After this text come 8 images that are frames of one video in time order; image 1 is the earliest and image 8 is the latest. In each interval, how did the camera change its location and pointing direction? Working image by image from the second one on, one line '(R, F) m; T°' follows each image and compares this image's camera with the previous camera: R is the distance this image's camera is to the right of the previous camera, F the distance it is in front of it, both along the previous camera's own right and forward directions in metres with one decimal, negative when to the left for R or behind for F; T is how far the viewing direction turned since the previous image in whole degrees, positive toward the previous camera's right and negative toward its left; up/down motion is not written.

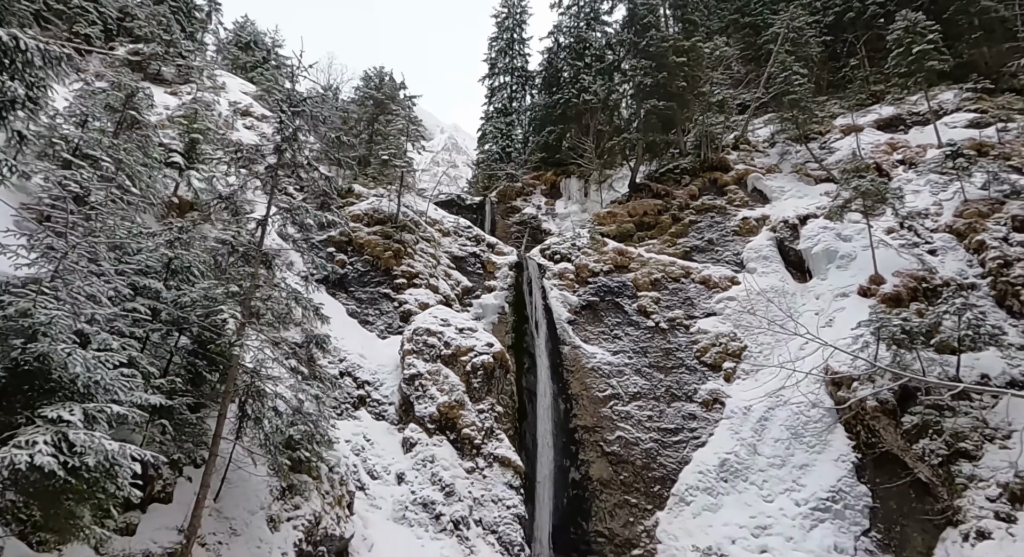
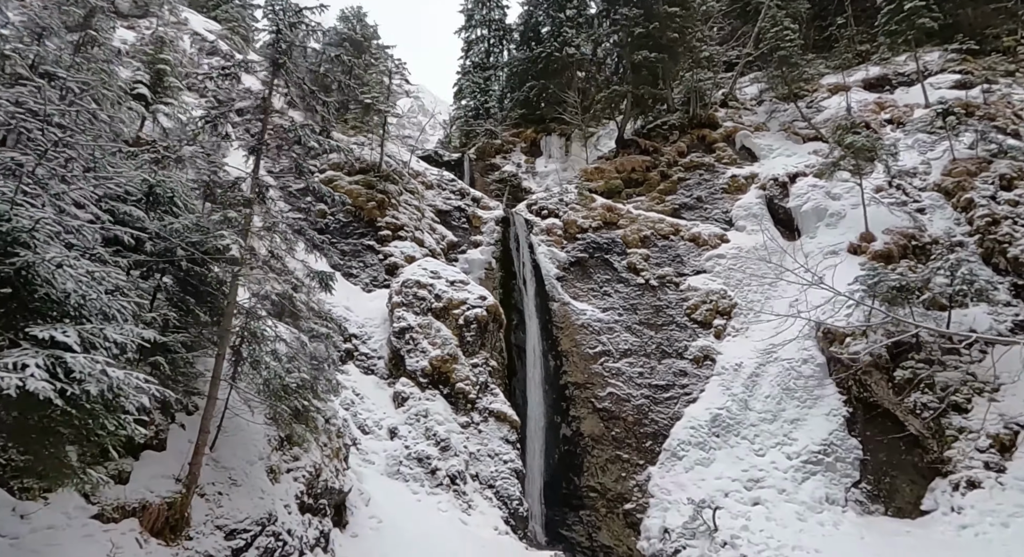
(-0.5, +0.5) m; +3°
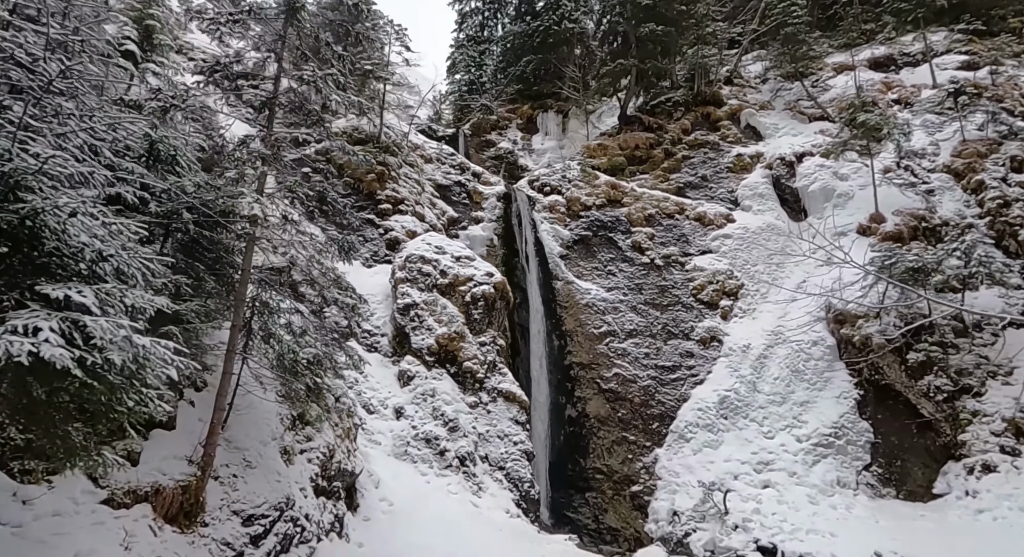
(-0.5, +0.4) m; +1°
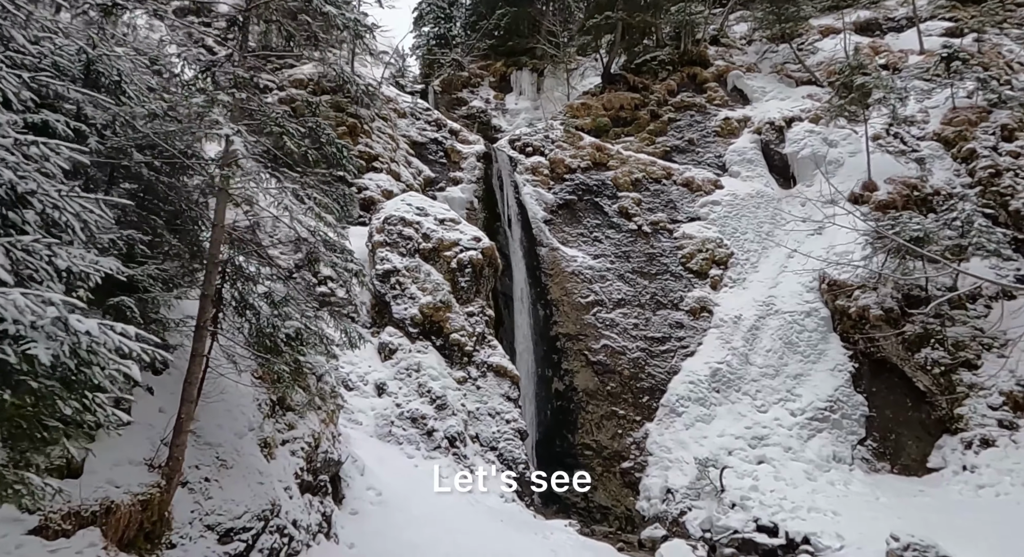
(-0.5, +0.9) m; +4°
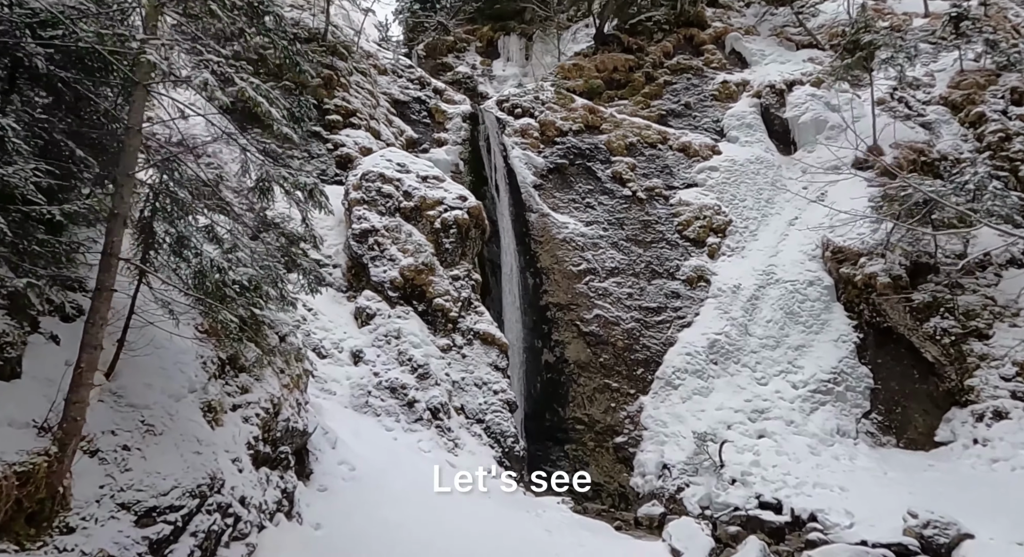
(0.0, +0.8) m; +1°
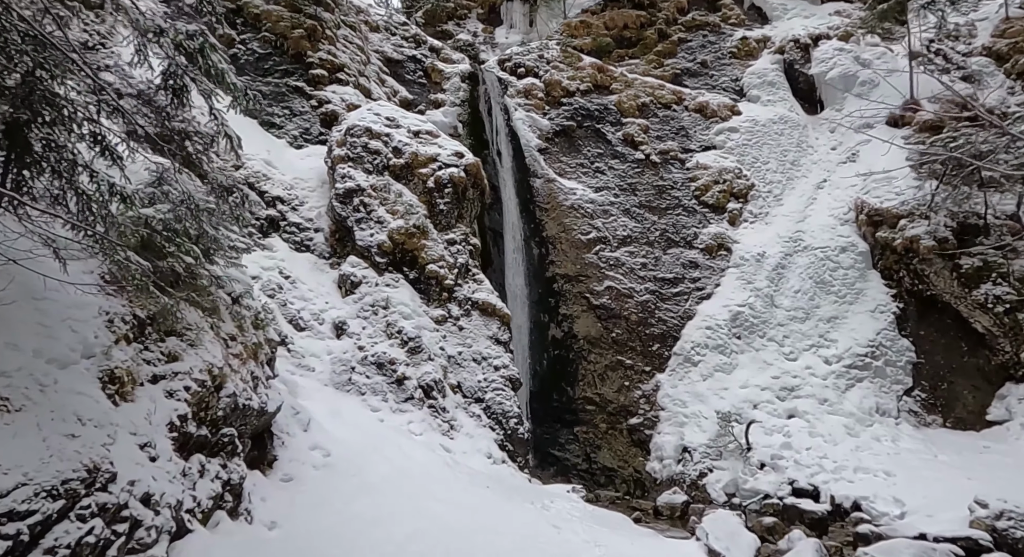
(+0.1, +1.0) m; -1°
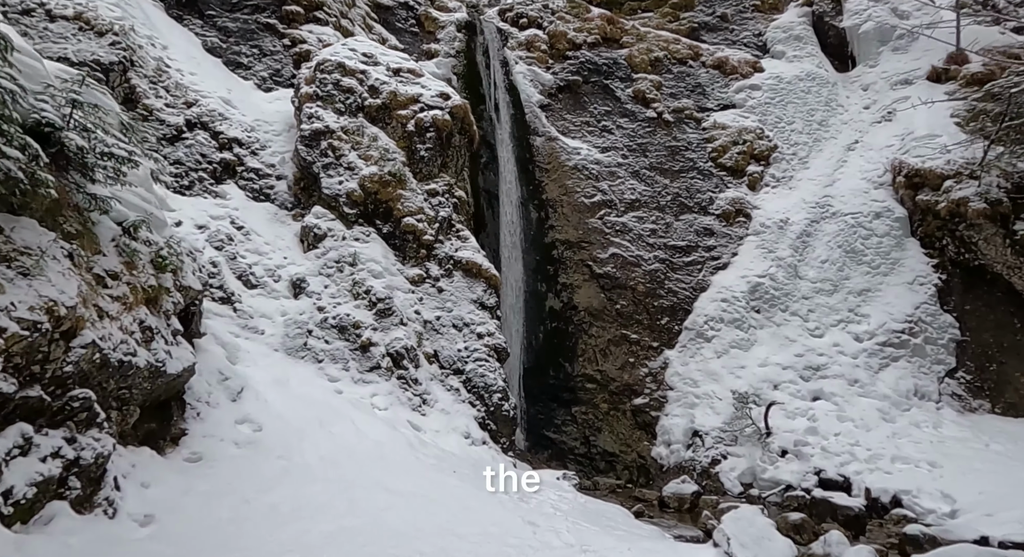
(+0.3, +1.1) m; -1°
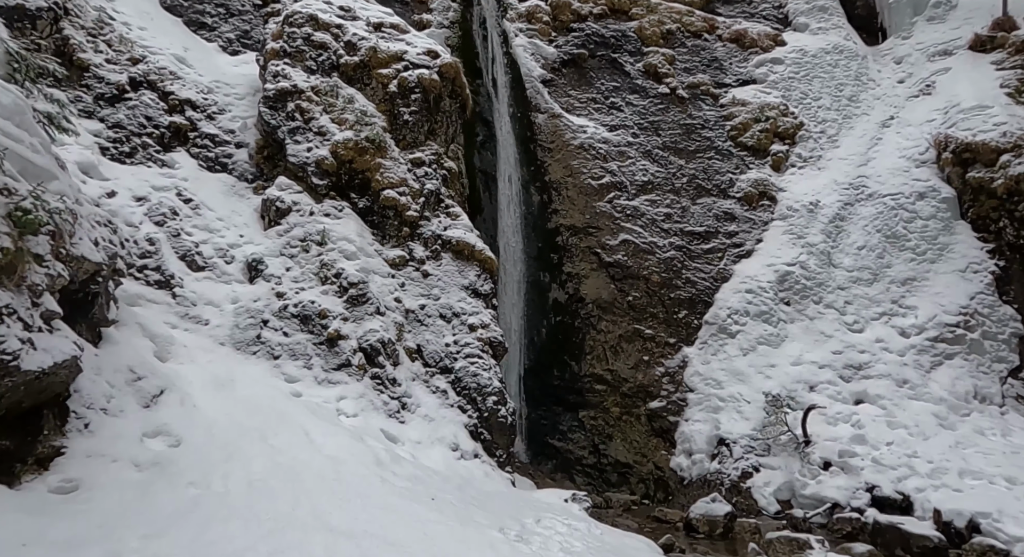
(0.0, +1.1) m; 0°
